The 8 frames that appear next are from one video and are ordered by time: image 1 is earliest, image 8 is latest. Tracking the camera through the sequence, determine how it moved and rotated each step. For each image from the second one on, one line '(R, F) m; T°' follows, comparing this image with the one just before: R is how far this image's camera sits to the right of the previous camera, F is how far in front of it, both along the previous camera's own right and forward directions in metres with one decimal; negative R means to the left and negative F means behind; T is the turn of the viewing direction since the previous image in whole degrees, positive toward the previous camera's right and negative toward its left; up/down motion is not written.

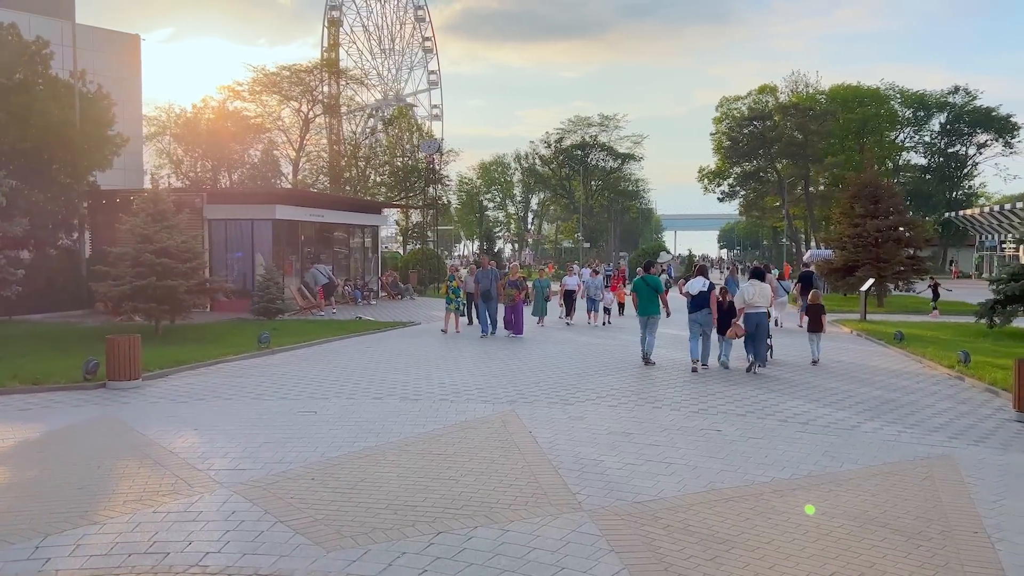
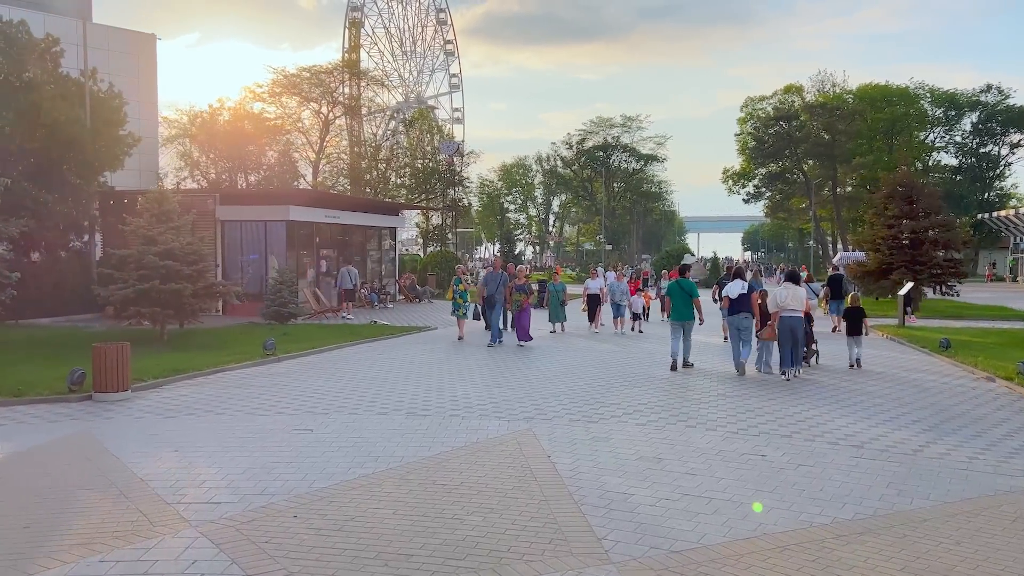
(0.0, +0.9) m; -1°
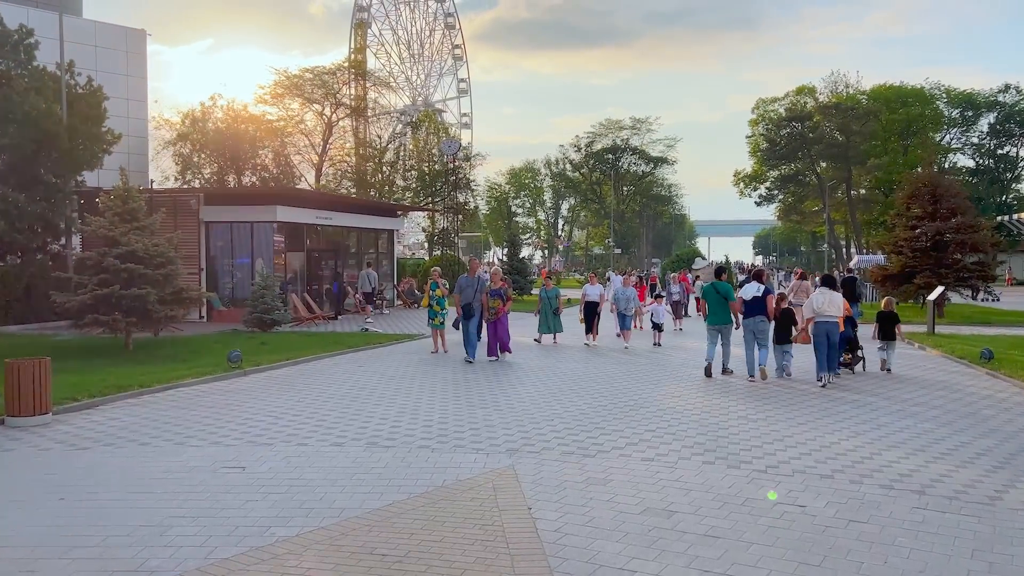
(+0.3, +1.5) m; -1°
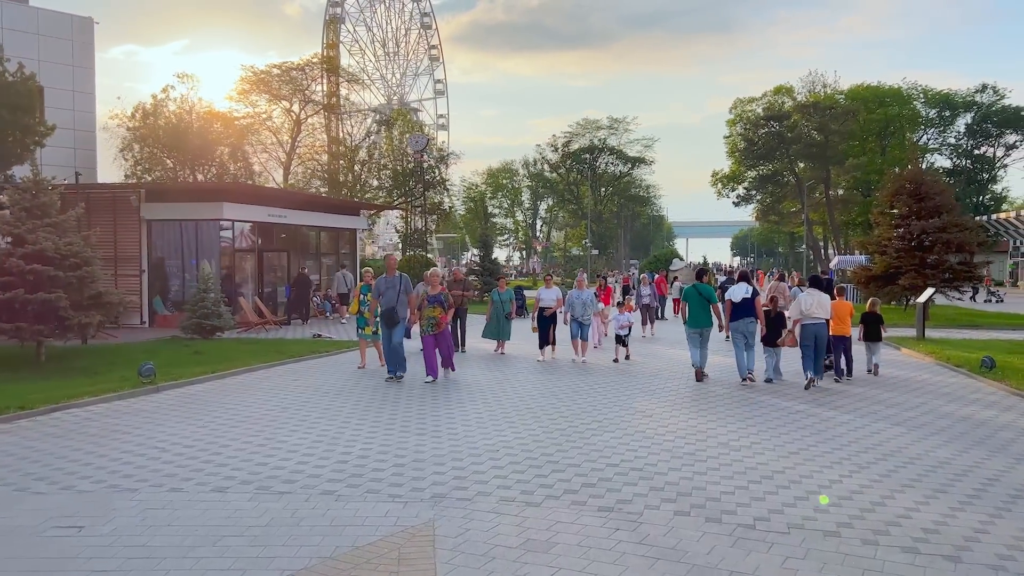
(+0.4, +1.5) m; +1°
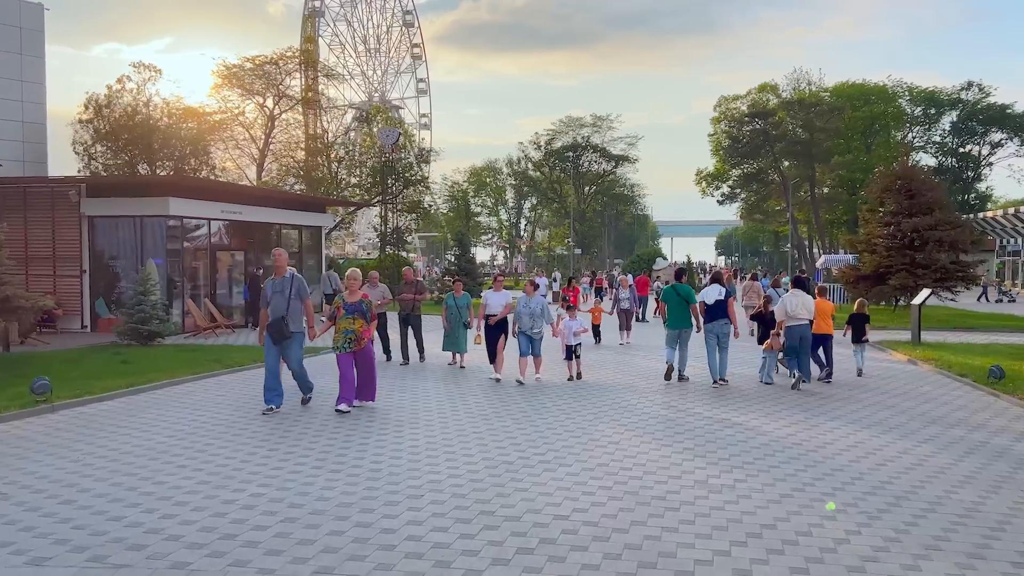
(+0.4, +1.4) m; +1°
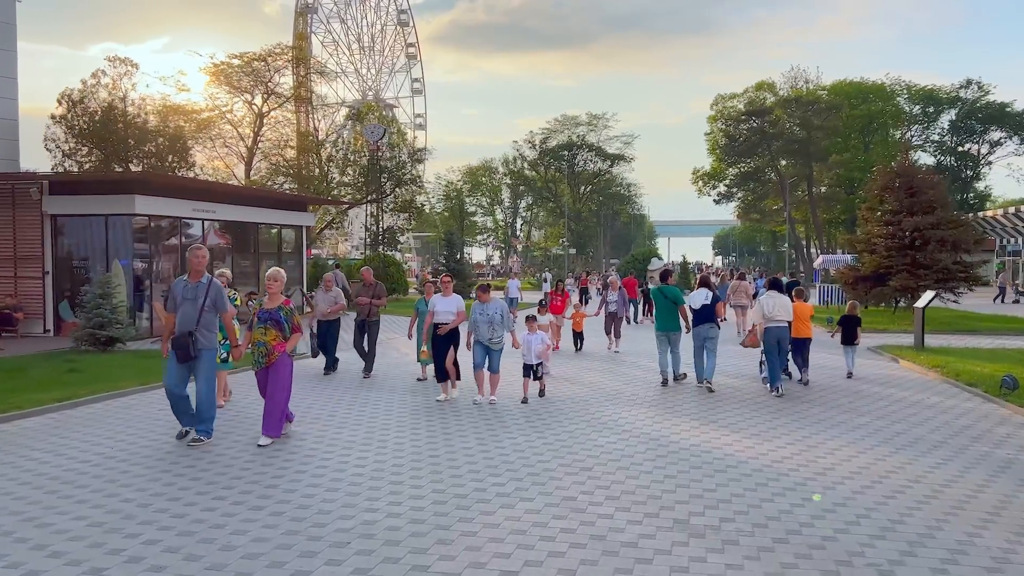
(+0.3, +0.9) m; 0°
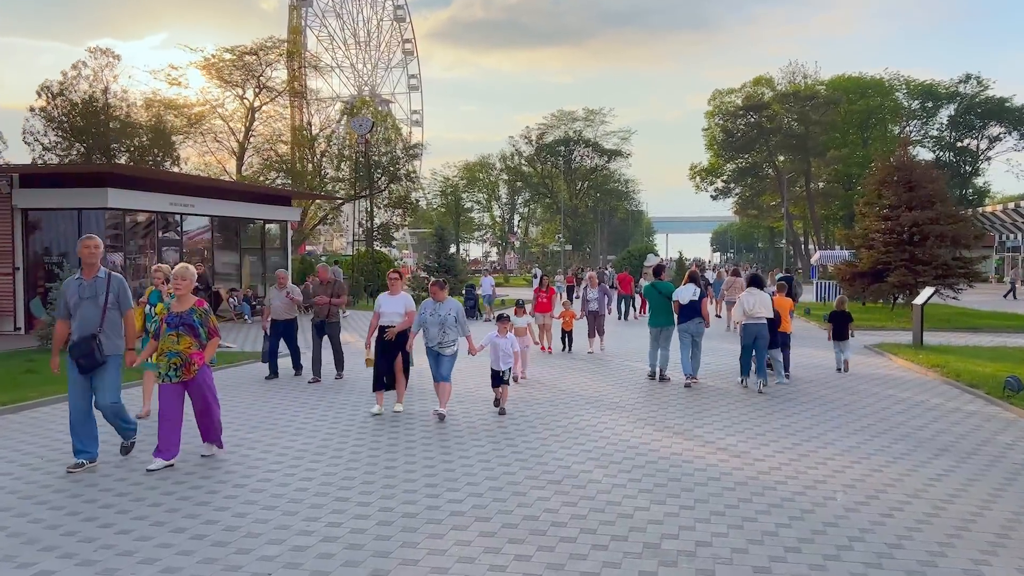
(+0.3, +0.6) m; 0°
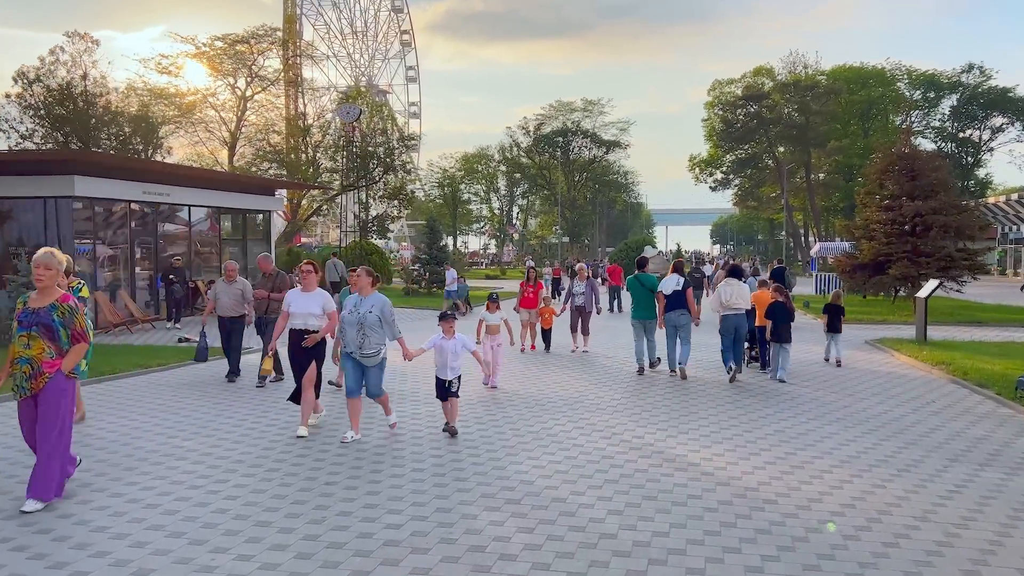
(+0.3, +0.8) m; 0°
